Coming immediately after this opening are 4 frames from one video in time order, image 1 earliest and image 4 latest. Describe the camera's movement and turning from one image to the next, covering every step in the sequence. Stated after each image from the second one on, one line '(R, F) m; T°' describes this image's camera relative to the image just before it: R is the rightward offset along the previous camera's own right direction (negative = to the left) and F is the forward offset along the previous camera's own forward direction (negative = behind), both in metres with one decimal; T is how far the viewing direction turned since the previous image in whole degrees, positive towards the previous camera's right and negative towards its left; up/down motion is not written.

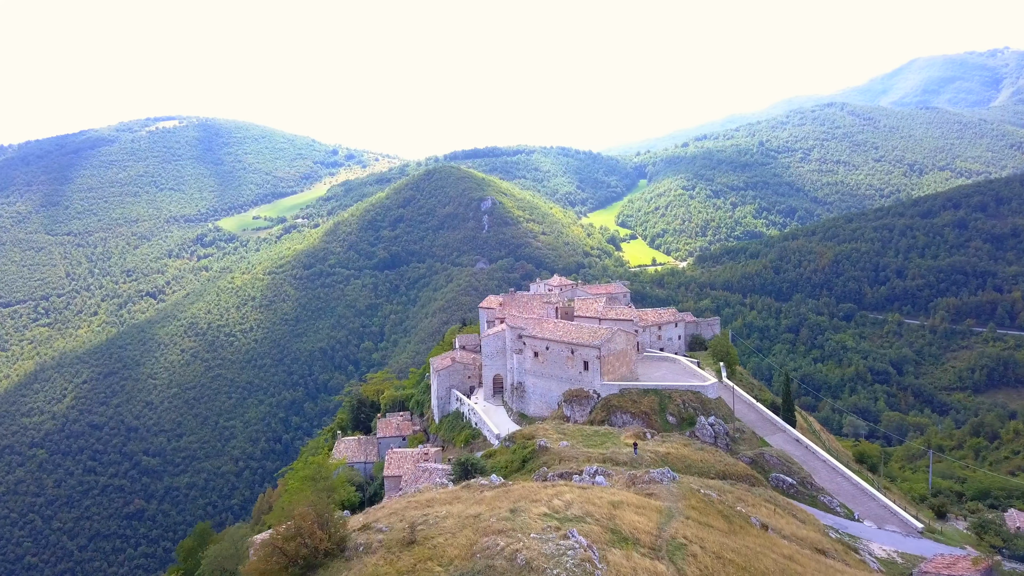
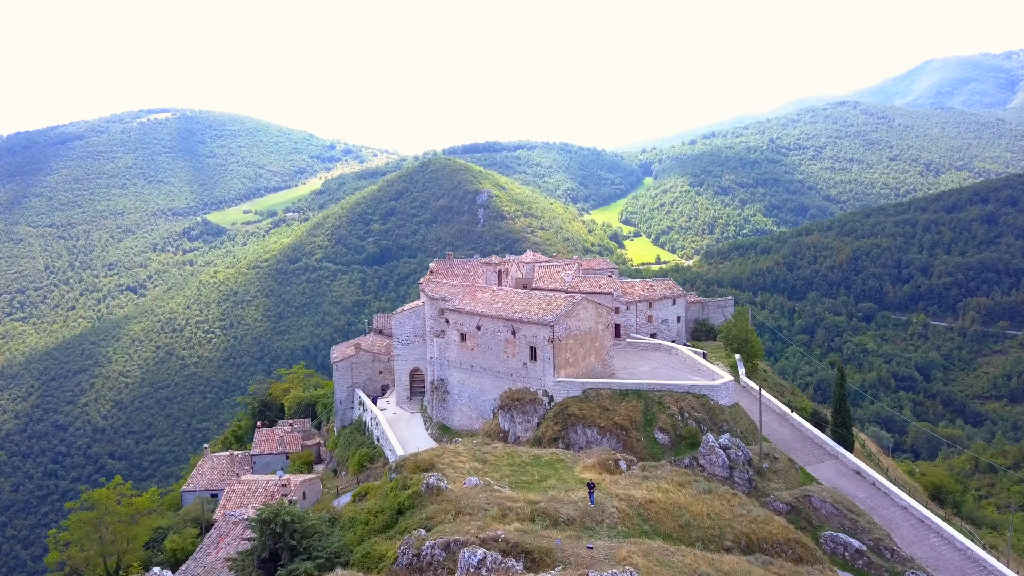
(+3.1, +11.1) m; 0°
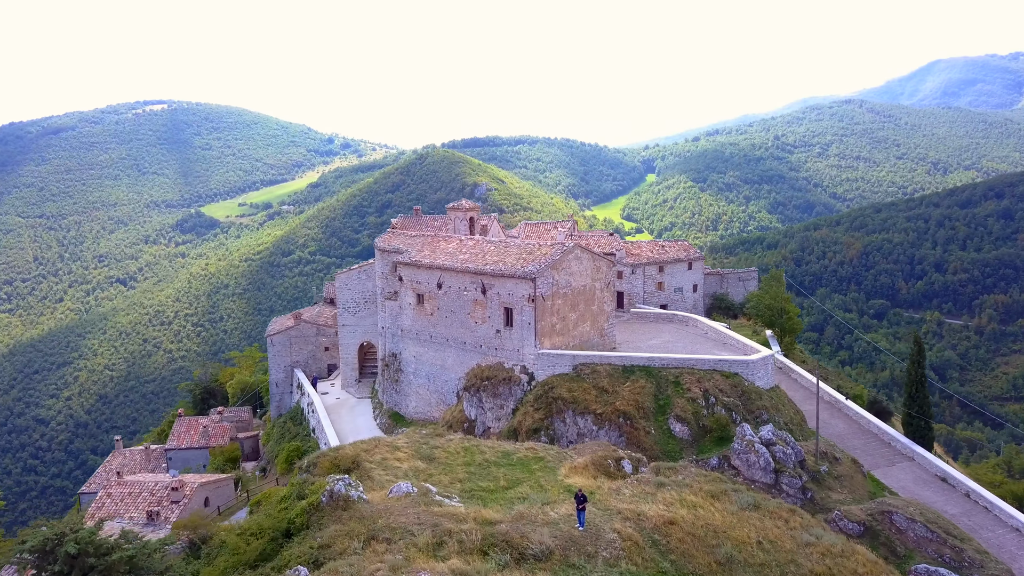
(+0.8, +5.2) m; 0°
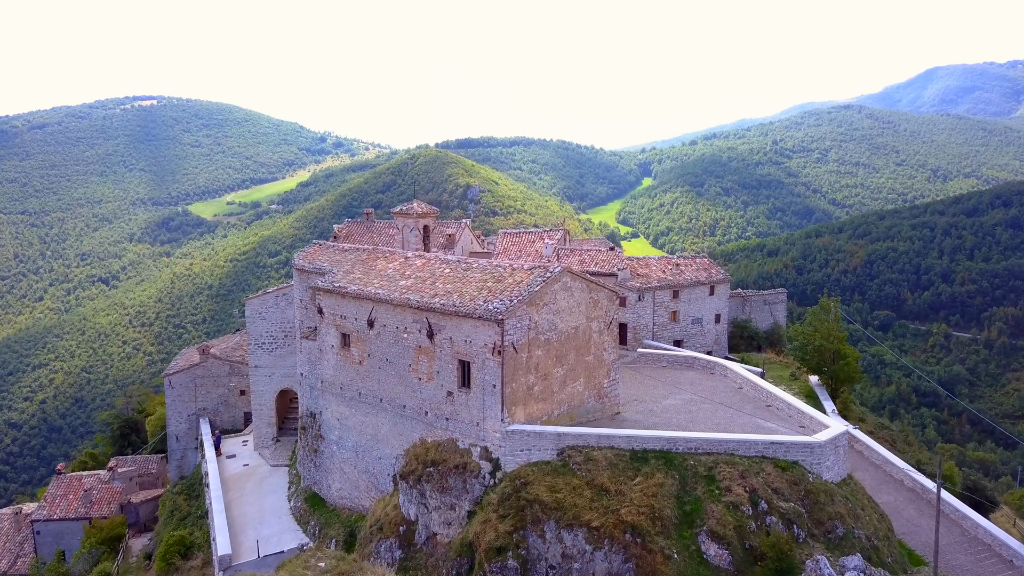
(+0.6, +5.0) m; 0°
